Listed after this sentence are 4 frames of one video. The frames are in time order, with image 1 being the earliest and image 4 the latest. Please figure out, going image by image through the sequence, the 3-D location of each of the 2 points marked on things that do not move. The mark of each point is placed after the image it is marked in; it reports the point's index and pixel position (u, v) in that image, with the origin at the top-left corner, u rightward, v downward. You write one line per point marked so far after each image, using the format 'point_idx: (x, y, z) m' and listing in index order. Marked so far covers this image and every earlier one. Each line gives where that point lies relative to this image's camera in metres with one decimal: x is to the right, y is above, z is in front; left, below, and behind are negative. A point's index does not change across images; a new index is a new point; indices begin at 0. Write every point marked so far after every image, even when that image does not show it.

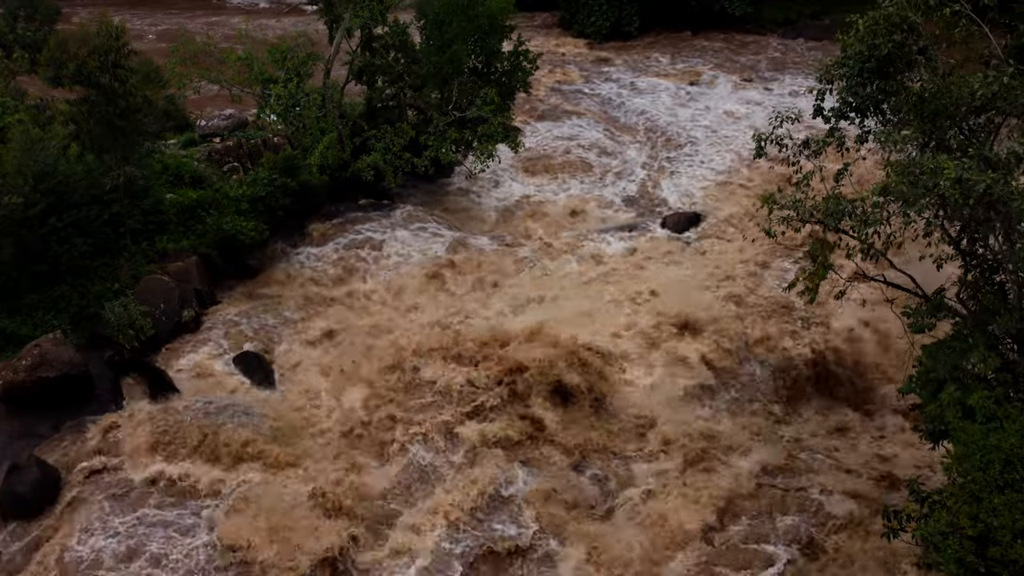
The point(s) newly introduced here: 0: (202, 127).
0: (-6.3, +3.3, +18.2) m
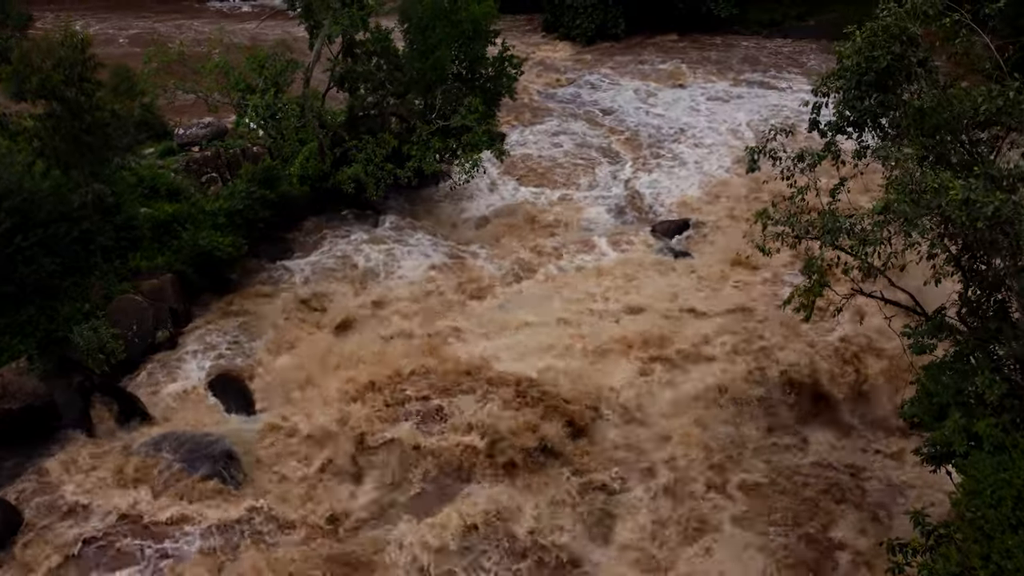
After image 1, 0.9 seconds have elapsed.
0: (-6.6, +3.0, +17.7) m
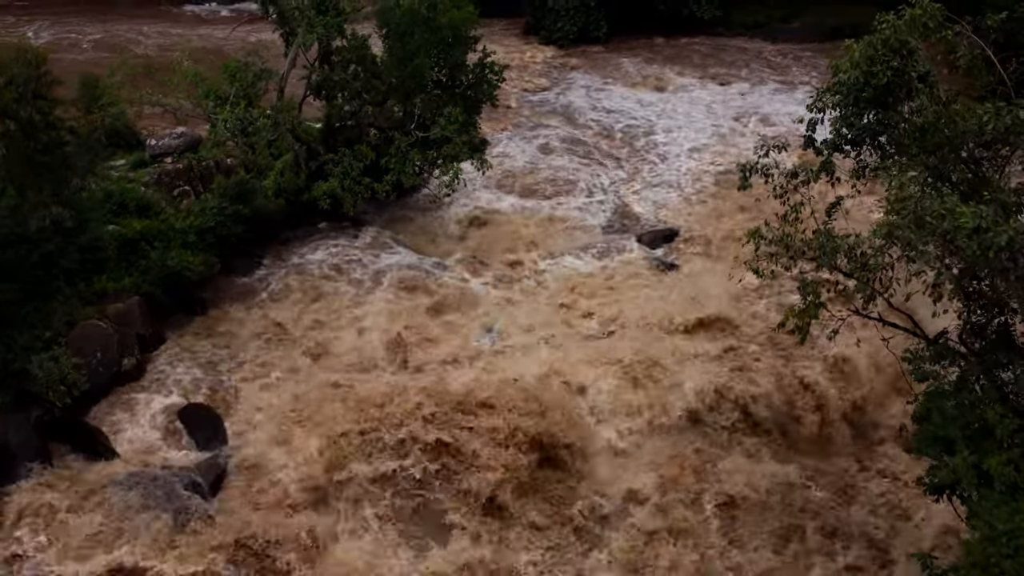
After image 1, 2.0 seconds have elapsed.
0: (-6.9, +2.6, +17.1) m
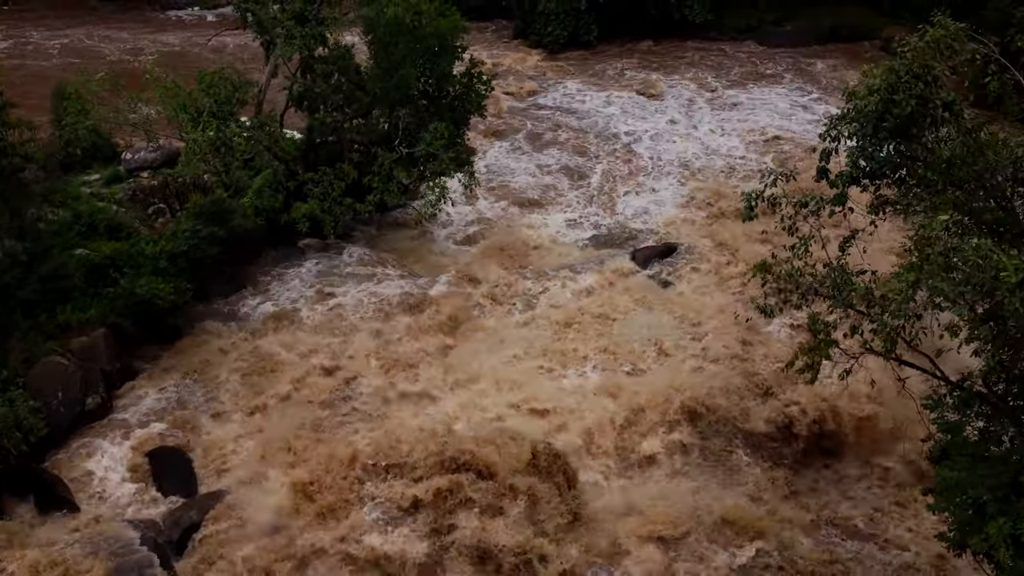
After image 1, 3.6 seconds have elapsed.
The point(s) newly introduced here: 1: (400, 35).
0: (-7.1, +2.2, +16.3) m
1: (-1.9, +4.2, +15.2) m
